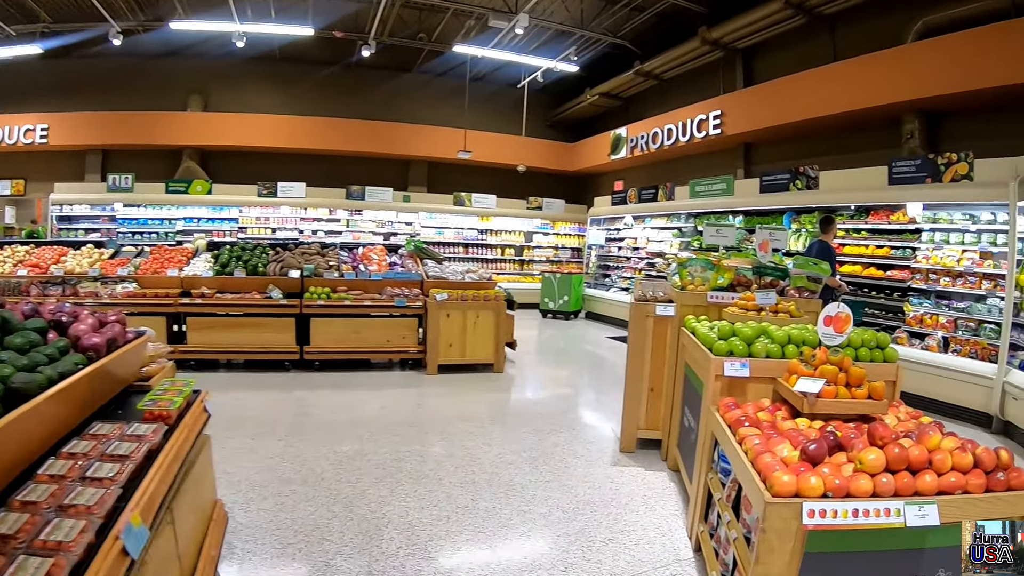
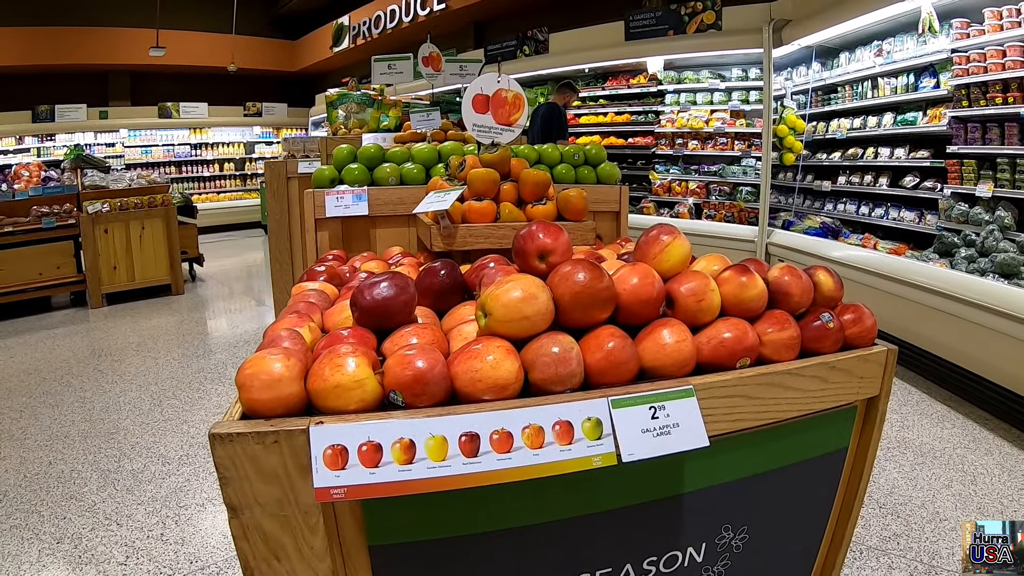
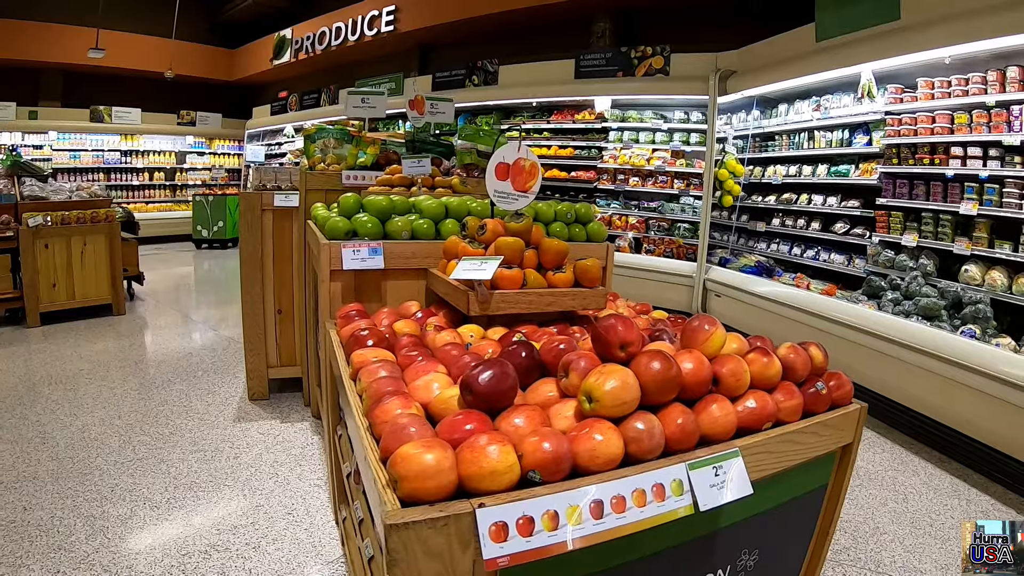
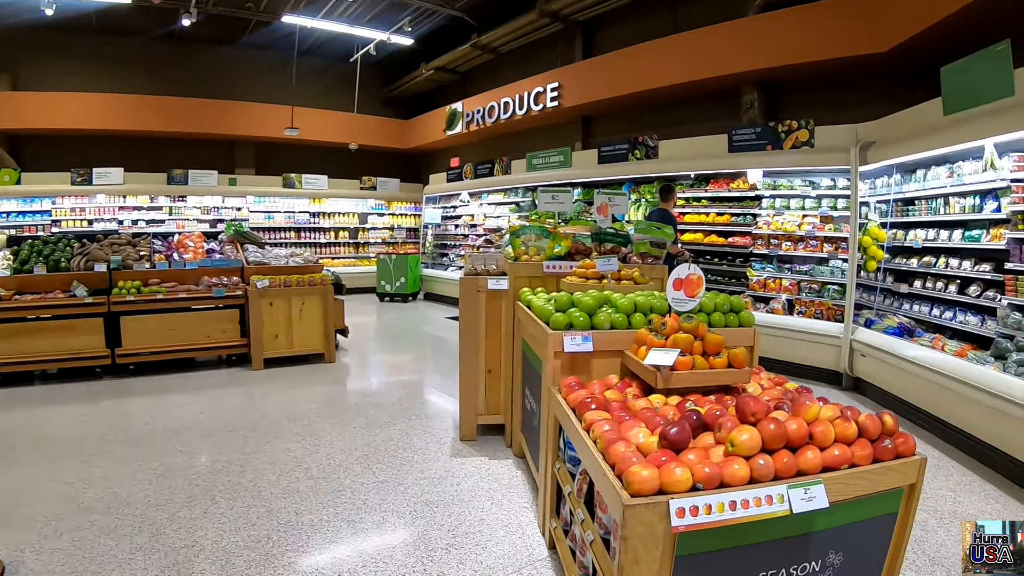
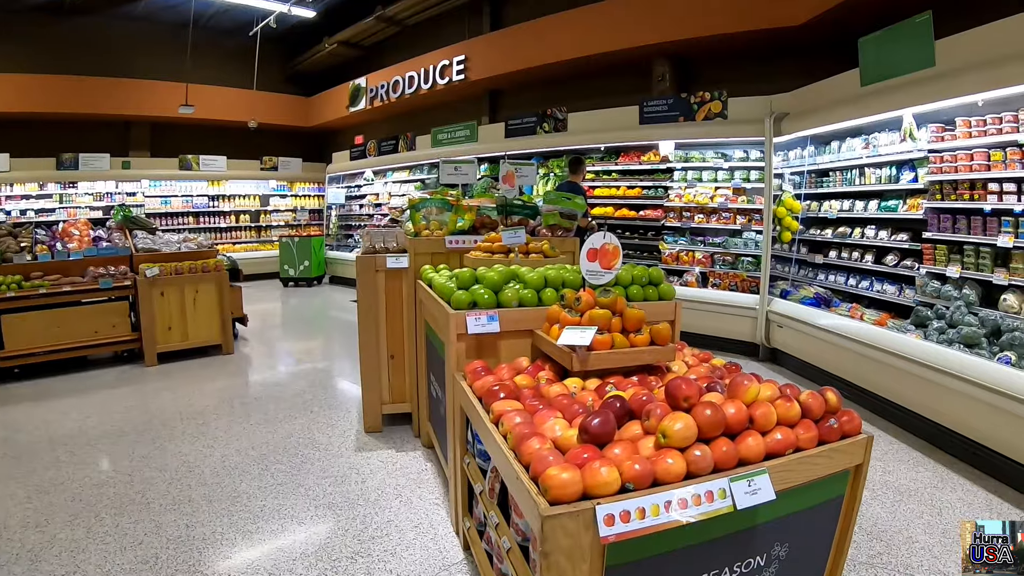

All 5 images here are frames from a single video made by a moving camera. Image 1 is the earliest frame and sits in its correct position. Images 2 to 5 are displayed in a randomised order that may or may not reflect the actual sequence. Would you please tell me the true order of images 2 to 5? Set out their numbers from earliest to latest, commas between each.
4, 5, 2, 3
